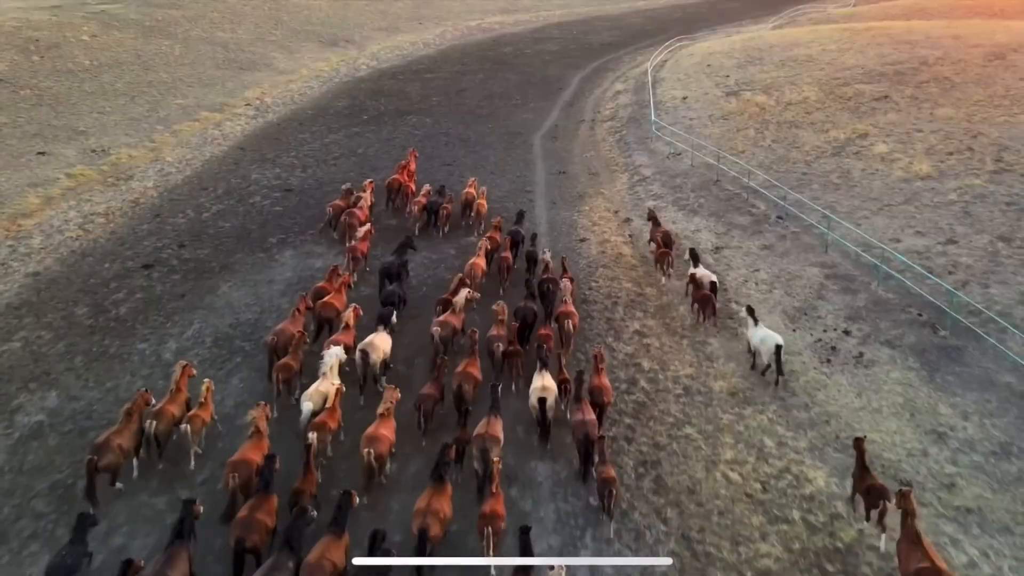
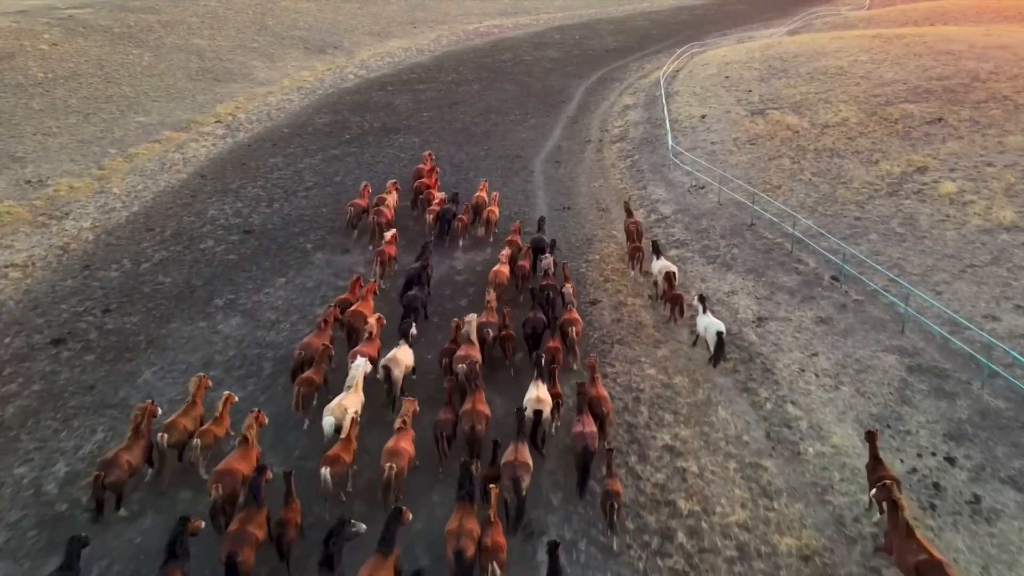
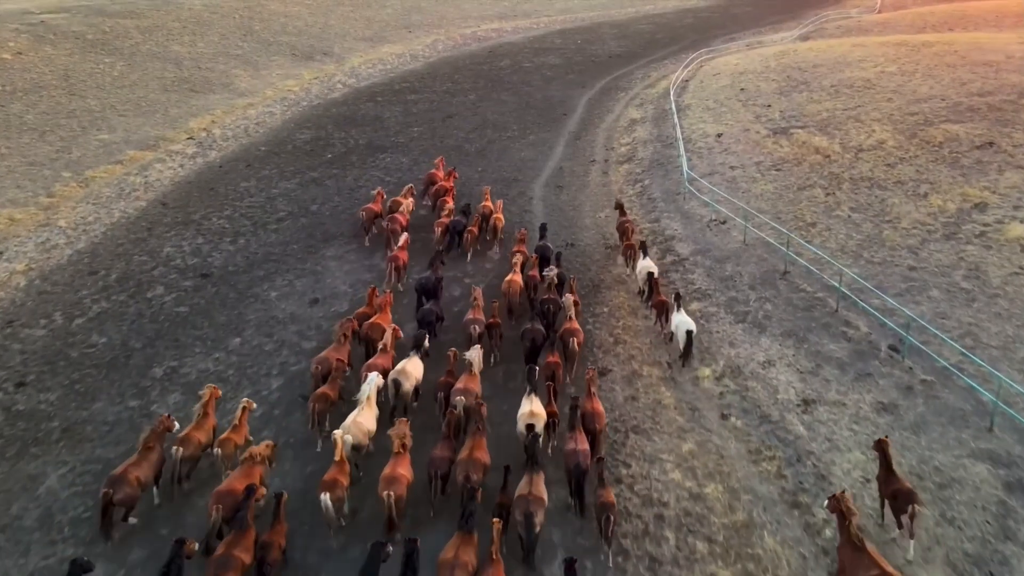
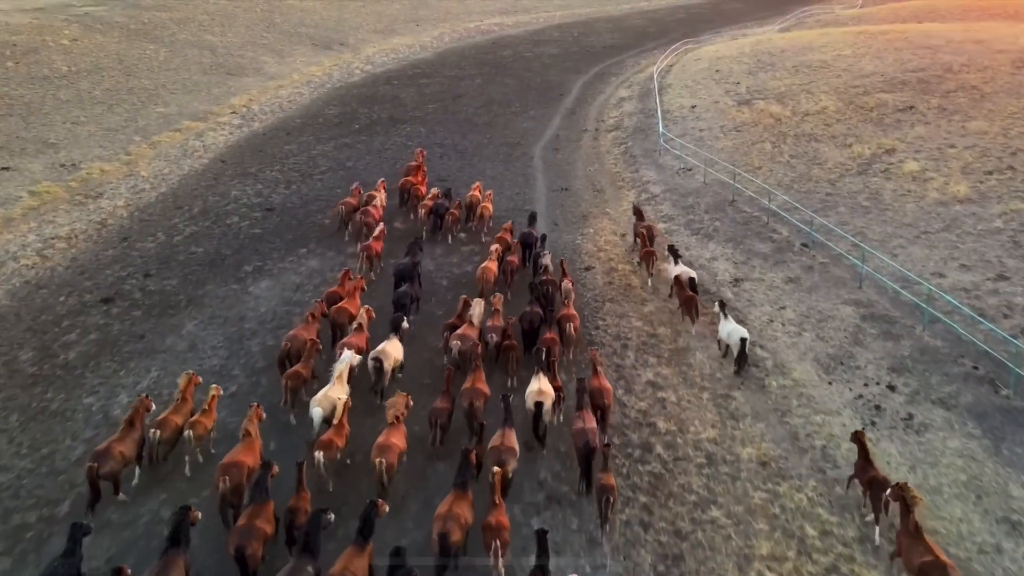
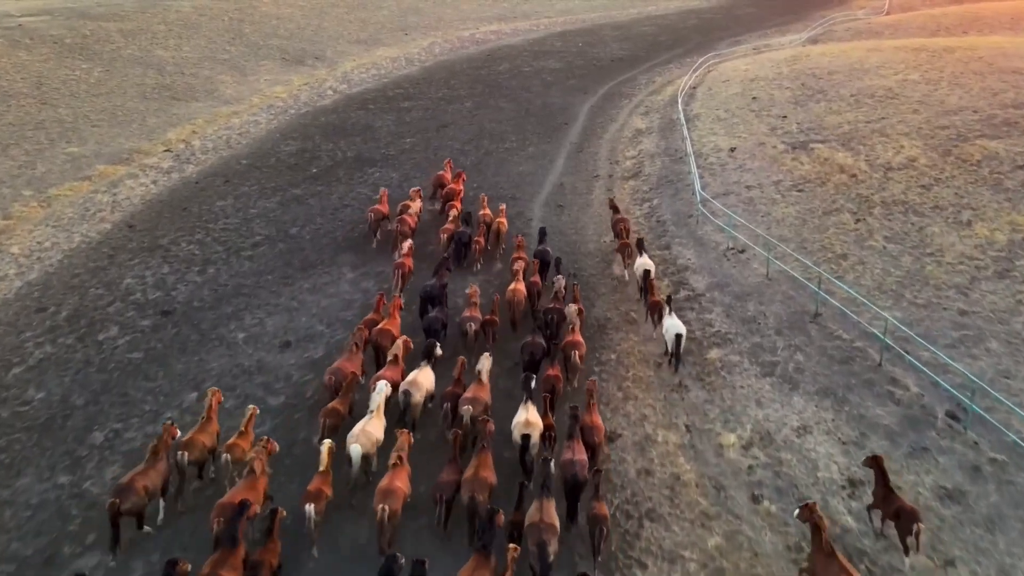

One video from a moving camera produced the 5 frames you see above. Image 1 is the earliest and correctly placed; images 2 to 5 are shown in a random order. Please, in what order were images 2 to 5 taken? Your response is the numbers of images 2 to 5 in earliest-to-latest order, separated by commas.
4, 2, 3, 5
